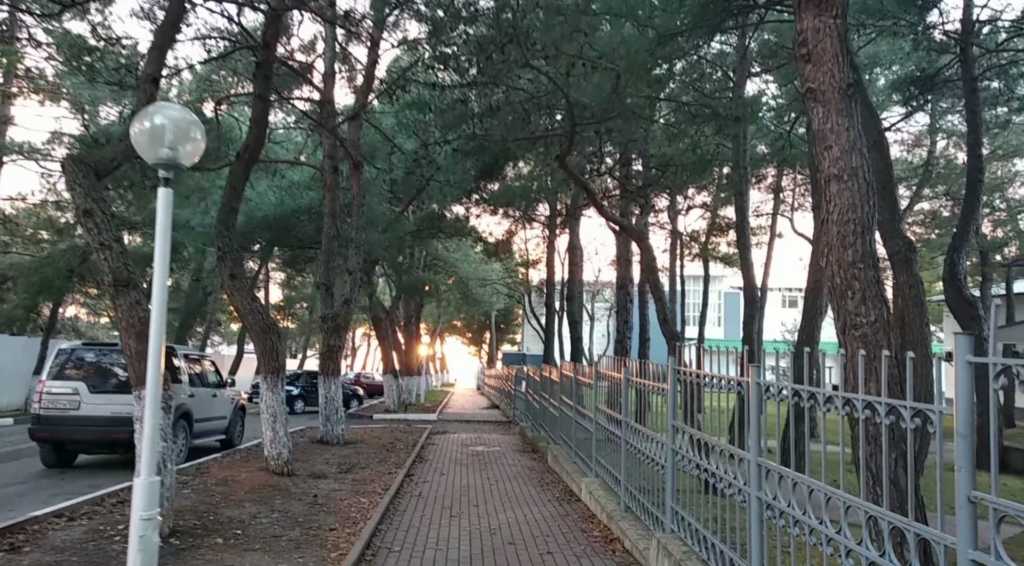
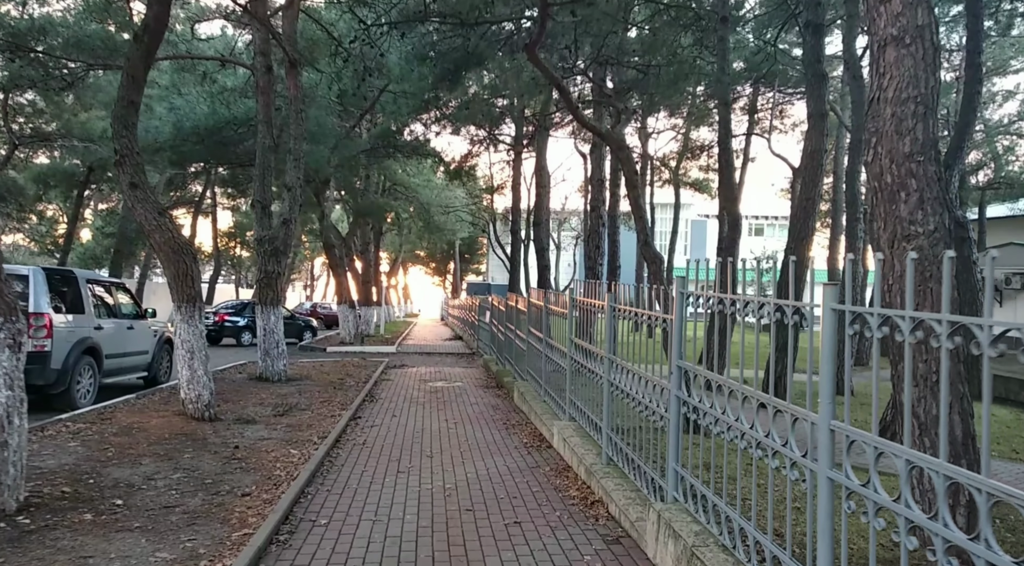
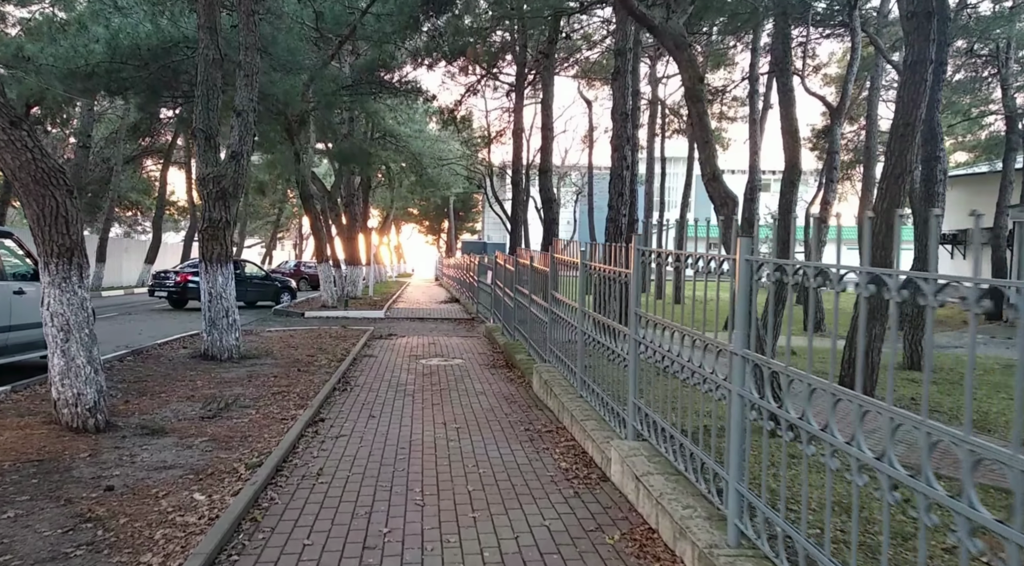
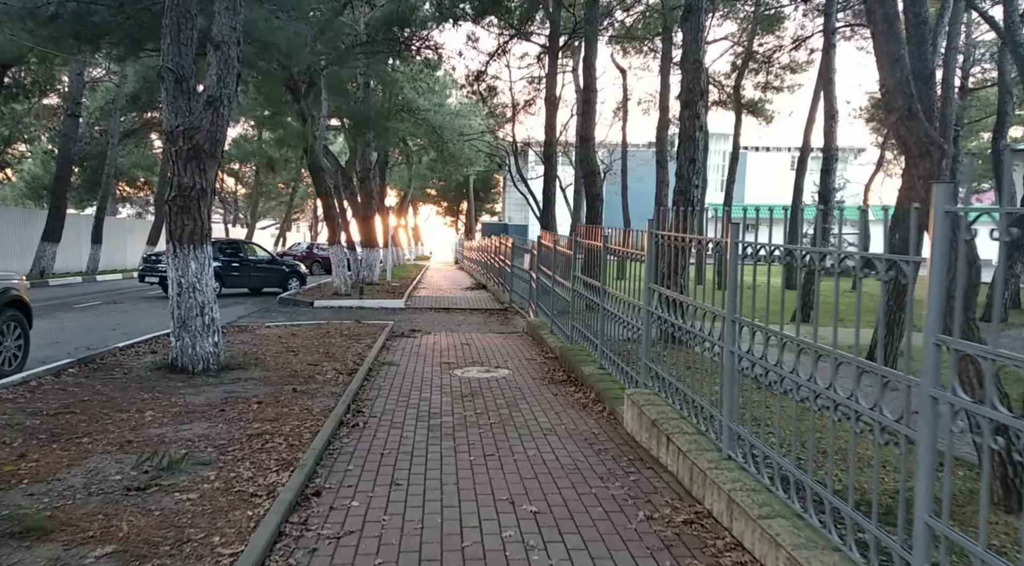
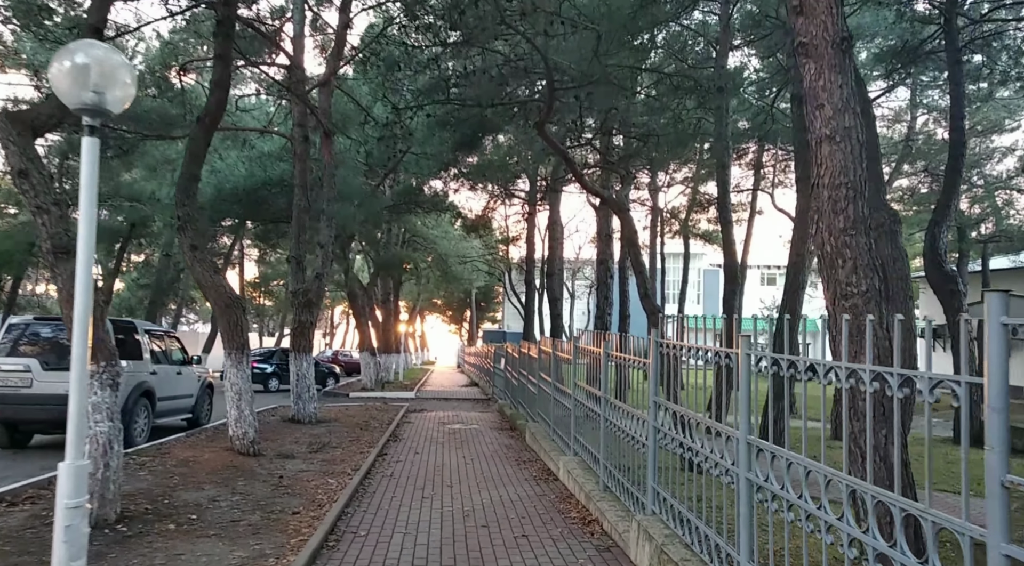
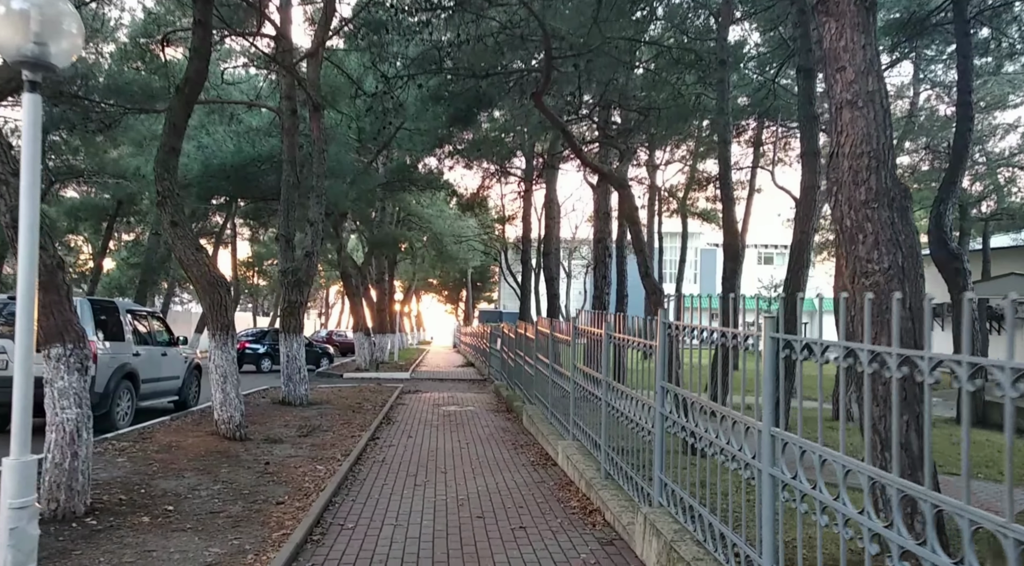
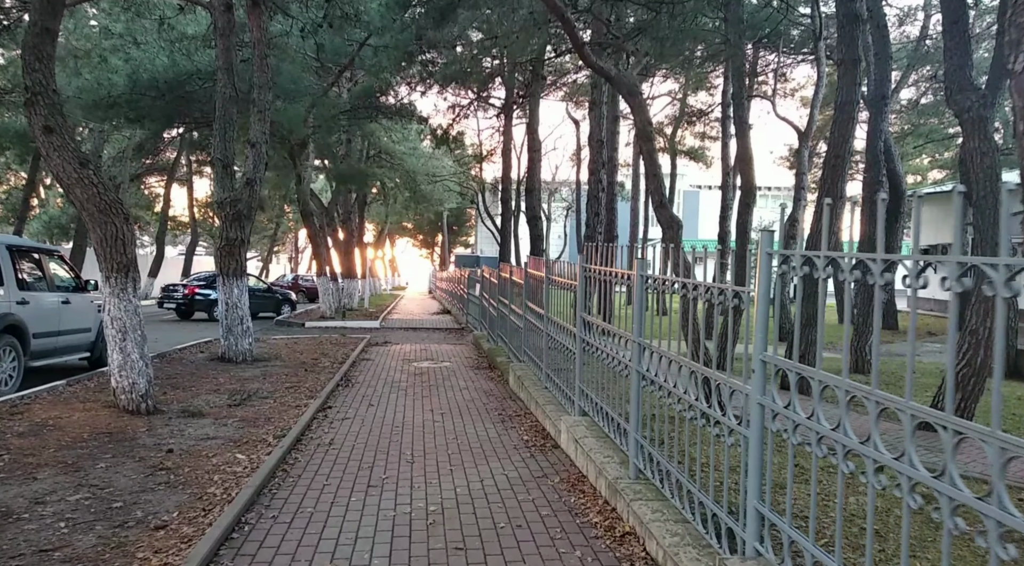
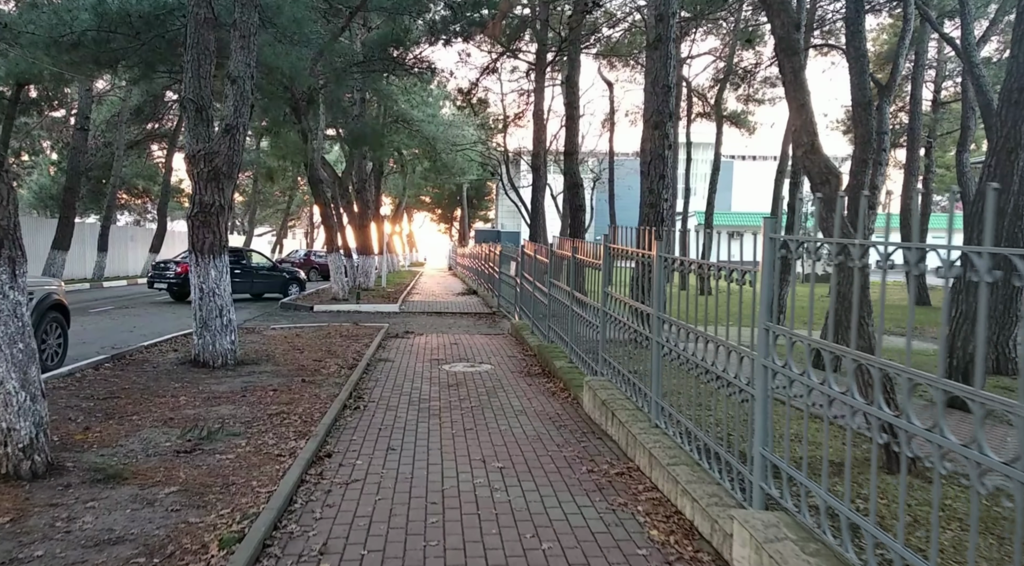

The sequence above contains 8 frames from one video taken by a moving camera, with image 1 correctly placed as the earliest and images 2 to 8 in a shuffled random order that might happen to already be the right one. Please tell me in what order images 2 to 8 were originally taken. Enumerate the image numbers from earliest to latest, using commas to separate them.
5, 6, 2, 7, 3, 8, 4
